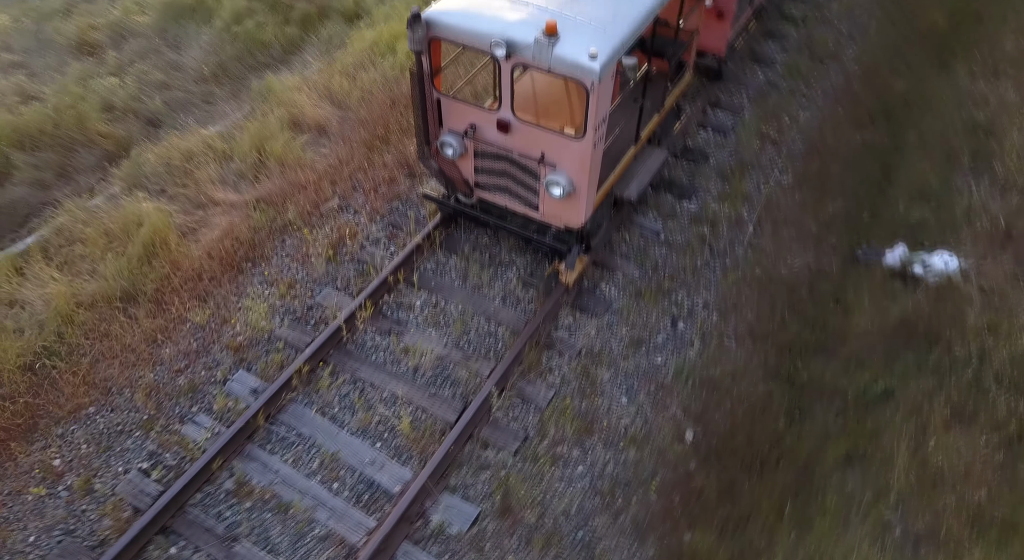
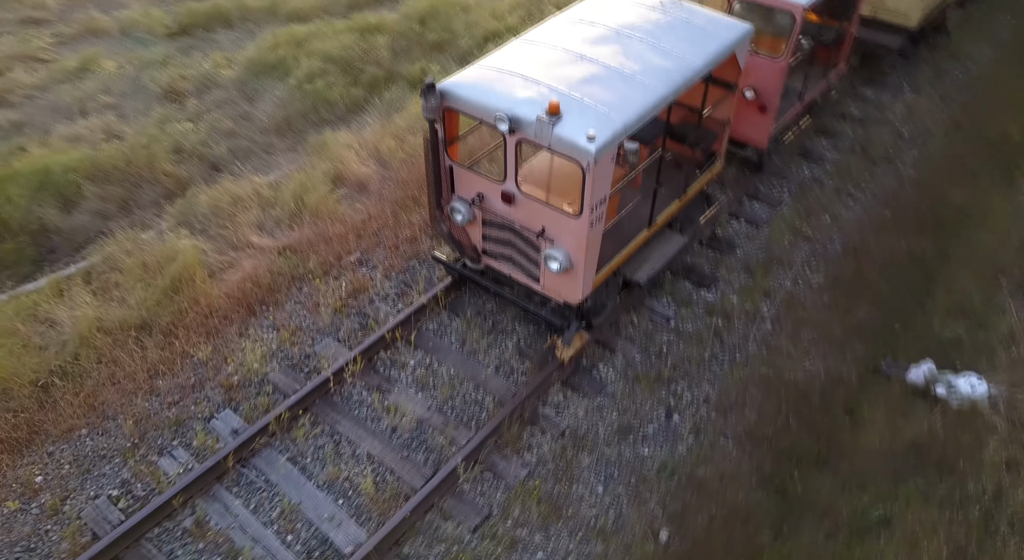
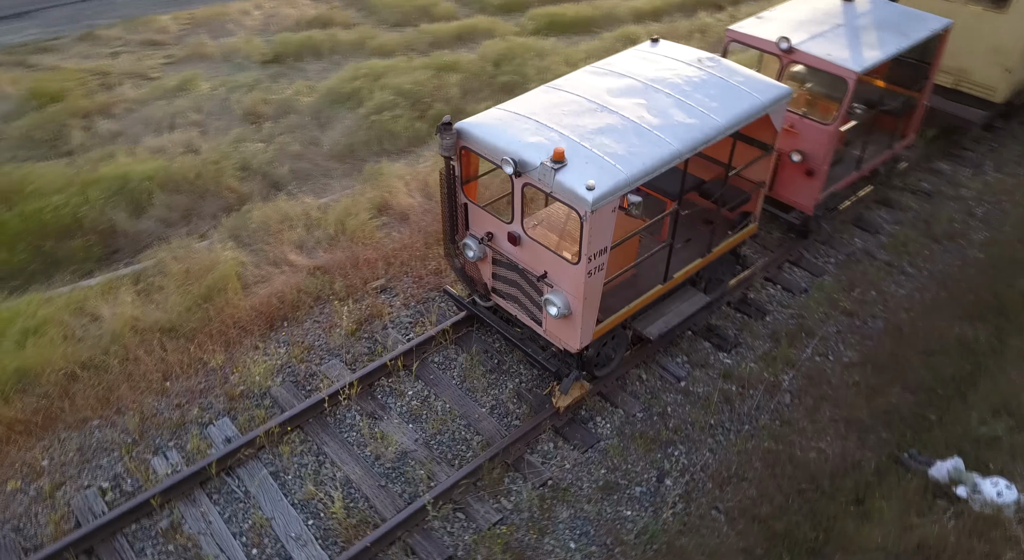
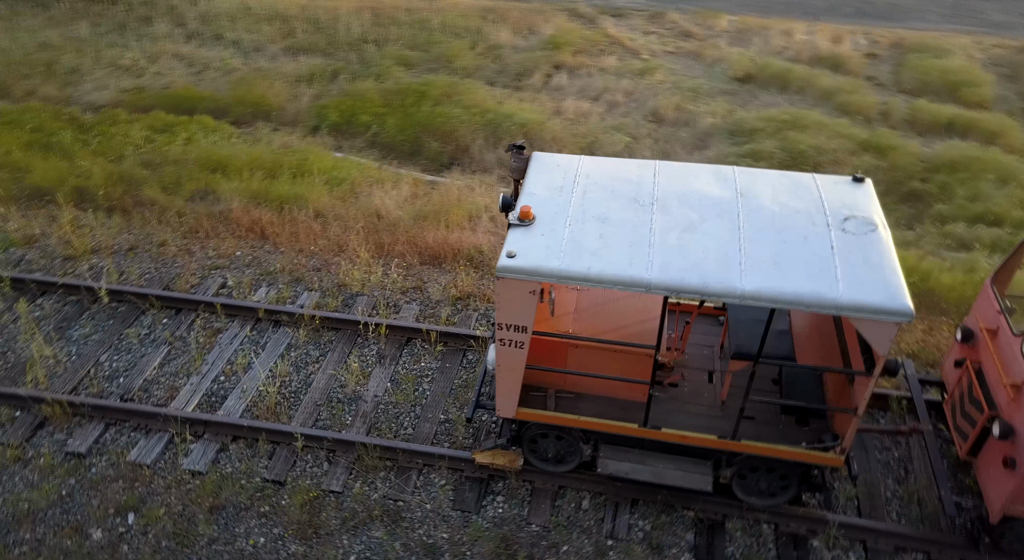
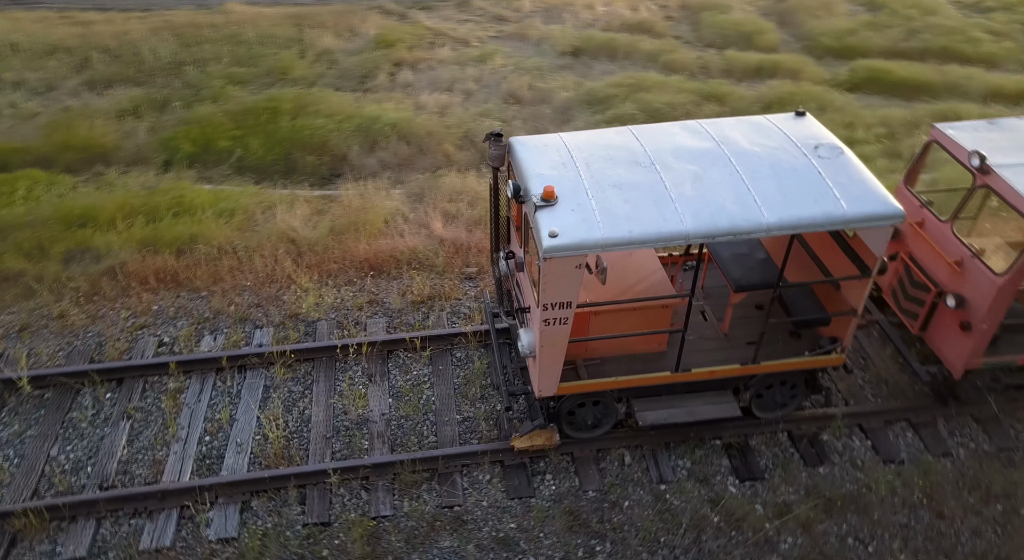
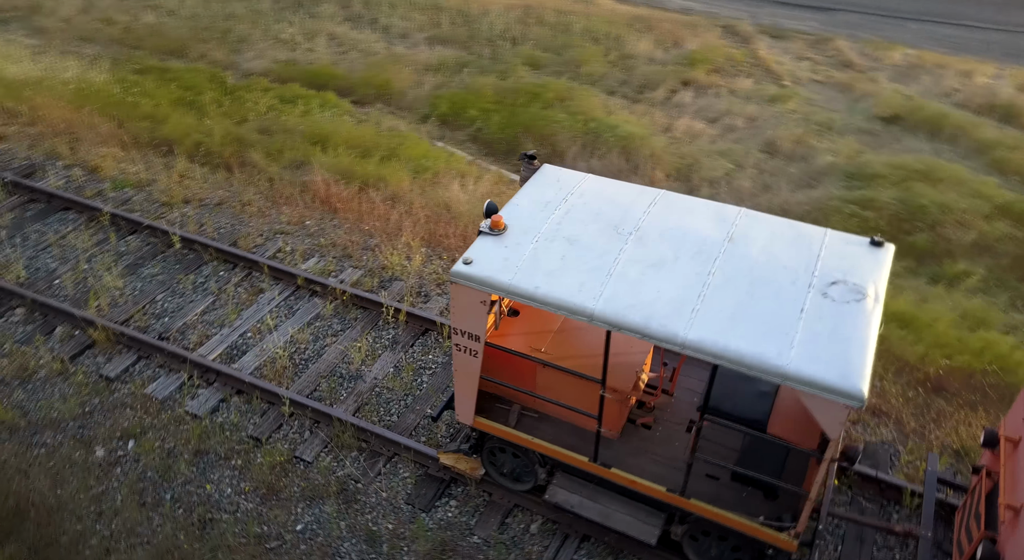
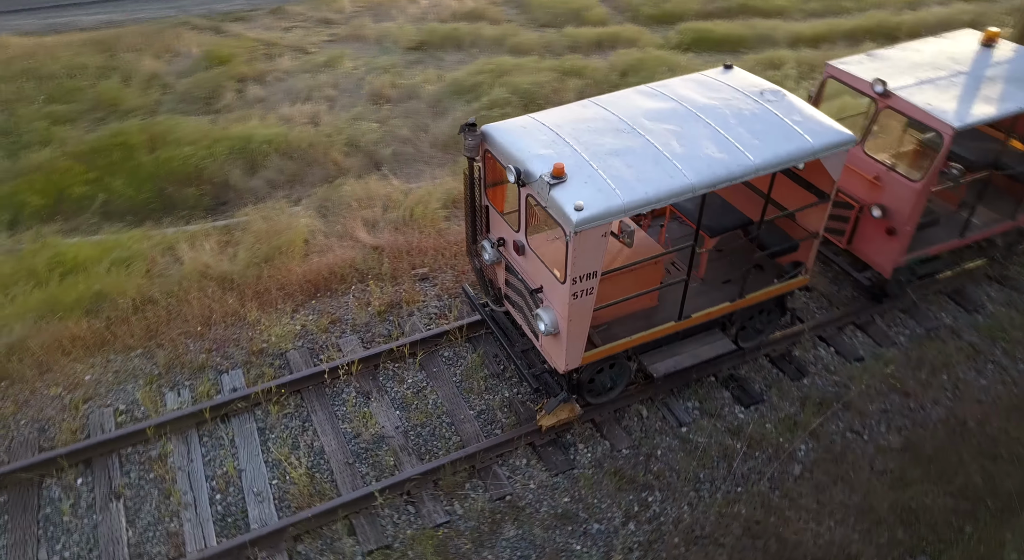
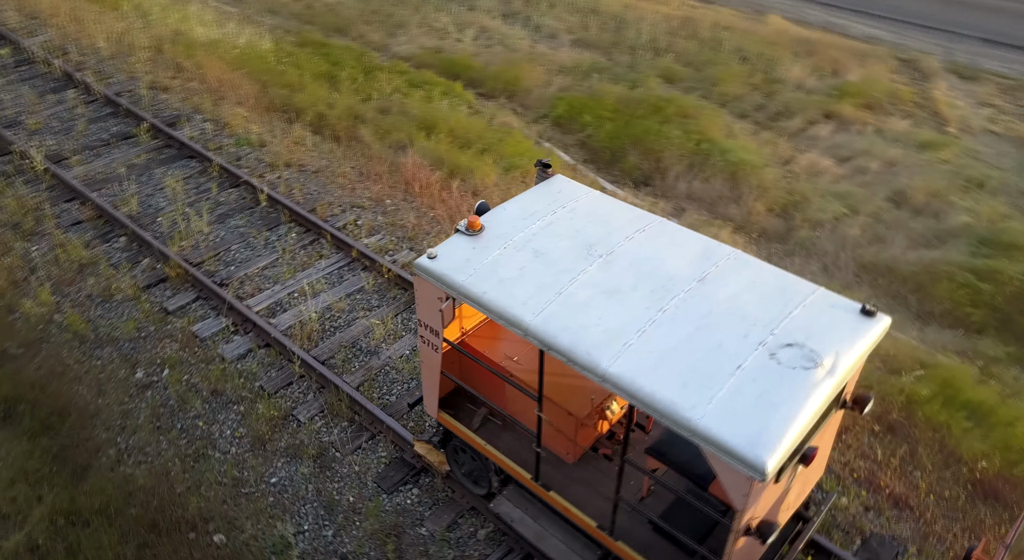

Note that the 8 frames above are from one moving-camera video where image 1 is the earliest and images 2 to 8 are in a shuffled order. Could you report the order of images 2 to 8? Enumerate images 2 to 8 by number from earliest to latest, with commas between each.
2, 3, 7, 5, 4, 6, 8
